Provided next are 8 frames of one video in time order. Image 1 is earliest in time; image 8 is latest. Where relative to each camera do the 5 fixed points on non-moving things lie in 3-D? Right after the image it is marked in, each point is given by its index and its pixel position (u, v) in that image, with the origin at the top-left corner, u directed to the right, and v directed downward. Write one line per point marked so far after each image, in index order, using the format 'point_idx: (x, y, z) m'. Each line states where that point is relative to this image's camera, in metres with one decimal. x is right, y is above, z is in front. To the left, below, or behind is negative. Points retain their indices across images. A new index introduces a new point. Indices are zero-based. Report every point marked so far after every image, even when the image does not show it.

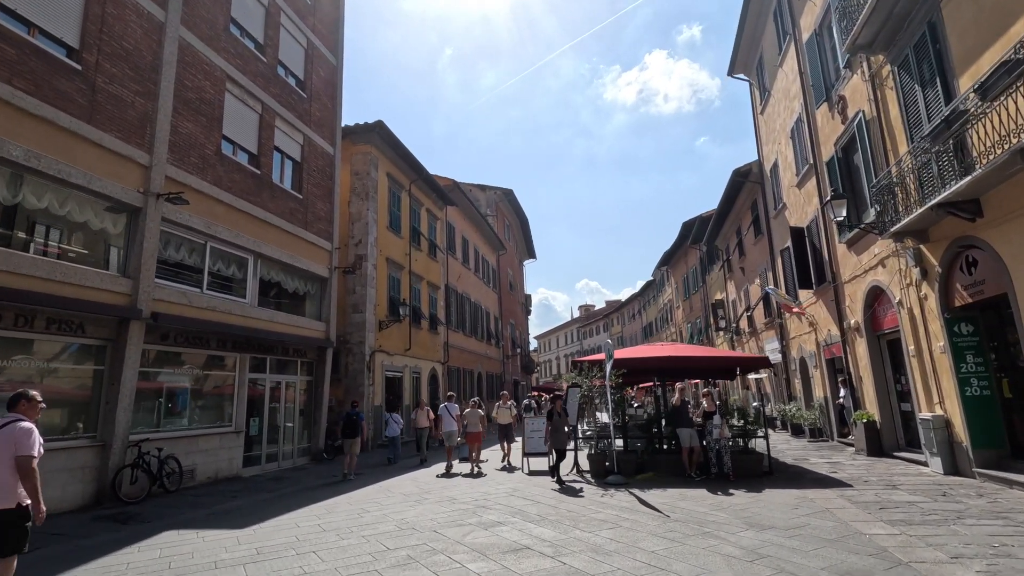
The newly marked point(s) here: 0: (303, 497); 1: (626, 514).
0: (-3.7, -3.8, +9.7) m
1: (+1.5, -2.9, +6.8) m
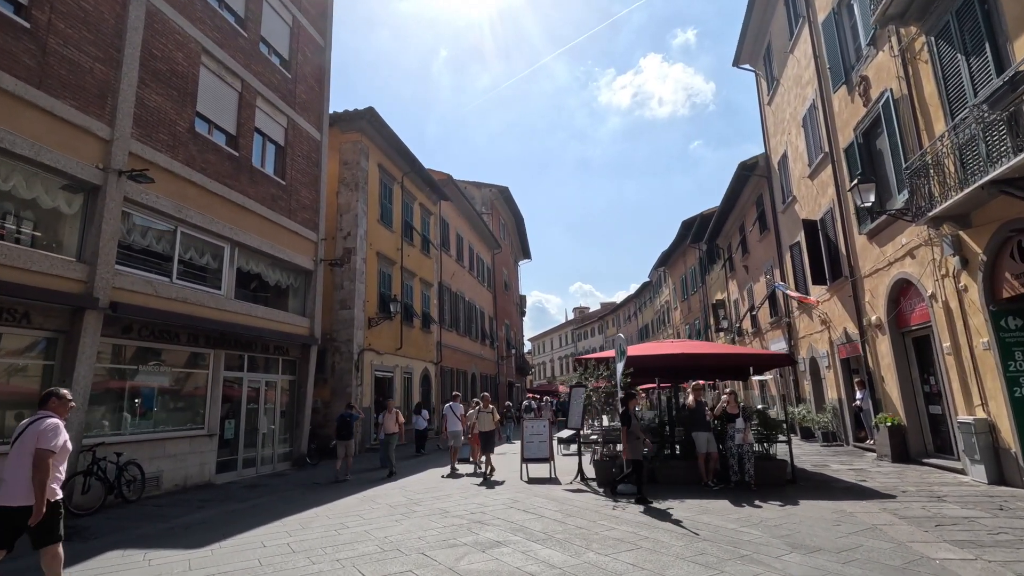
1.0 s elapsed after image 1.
0: (-3.8, -3.6, +8.7) m
1: (+1.5, -2.7, +5.9) m
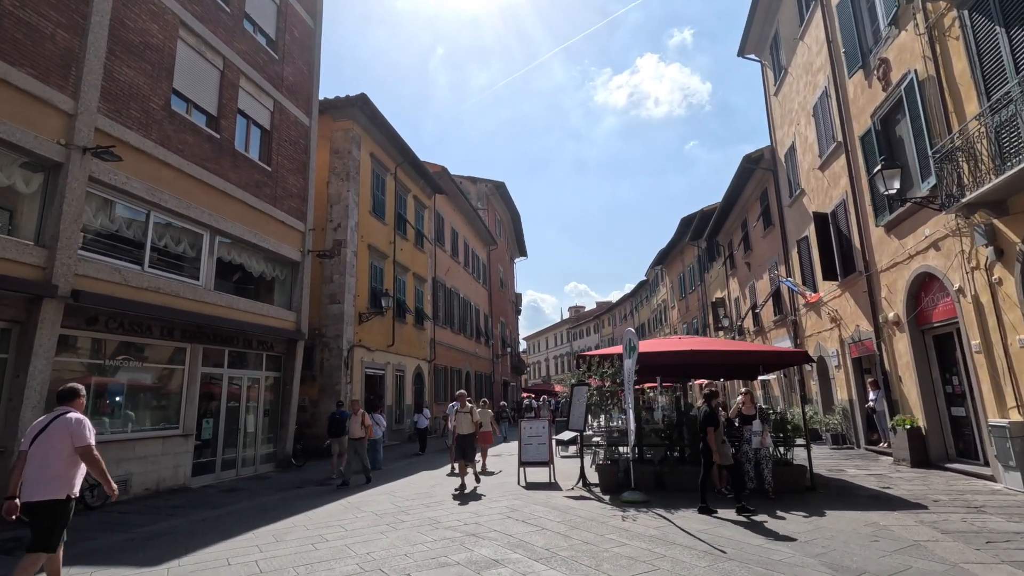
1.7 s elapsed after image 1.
0: (-3.8, -3.4, +8.0) m
1: (+1.5, -2.6, +5.3) m
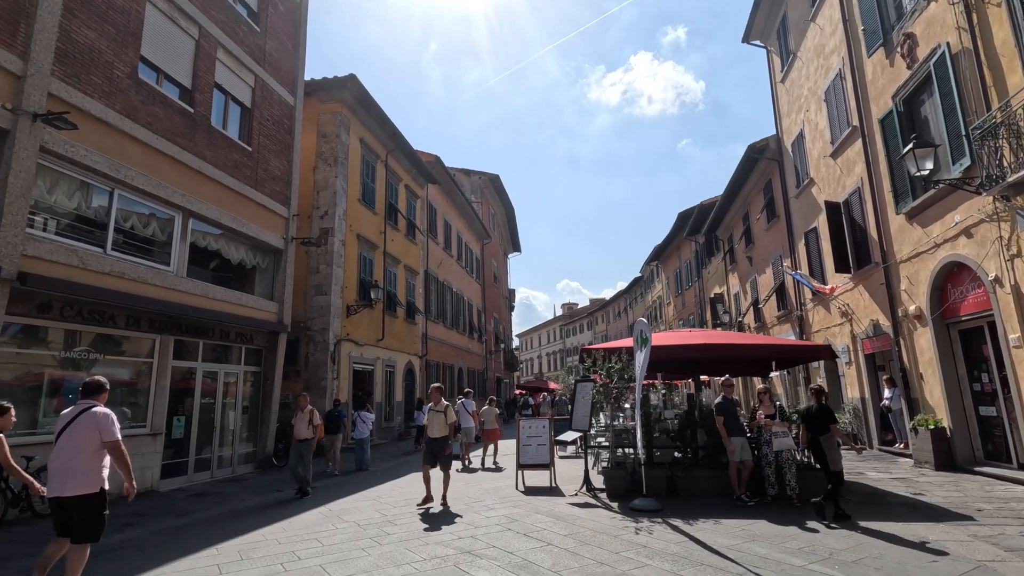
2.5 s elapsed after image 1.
0: (-3.8, -3.2, +7.2) m
1: (+1.5, -2.4, +4.5) m
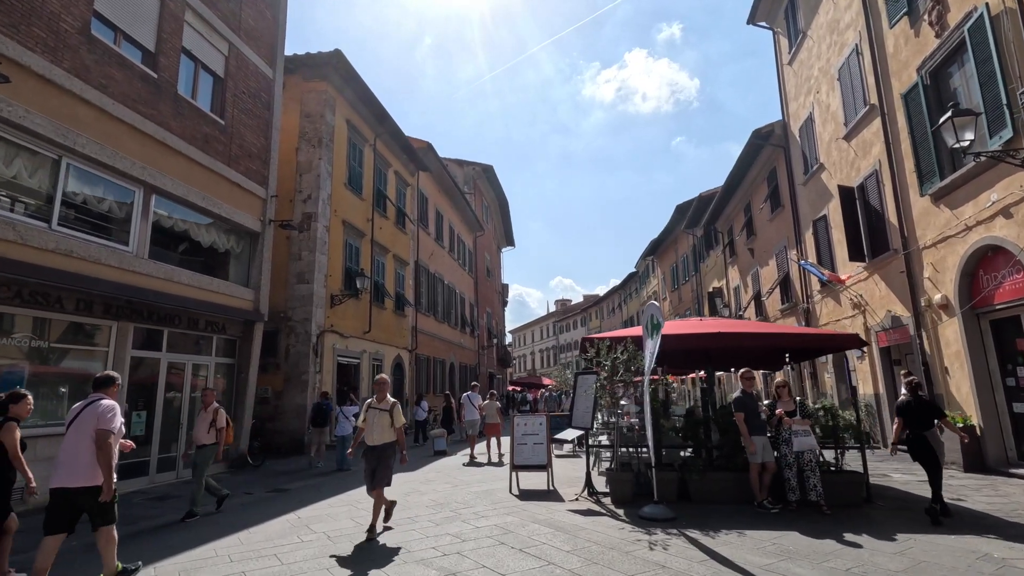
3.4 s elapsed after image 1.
0: (-3.9, -2.9, +6.3) m
1: (+1.4, -2.2, +3.7) m
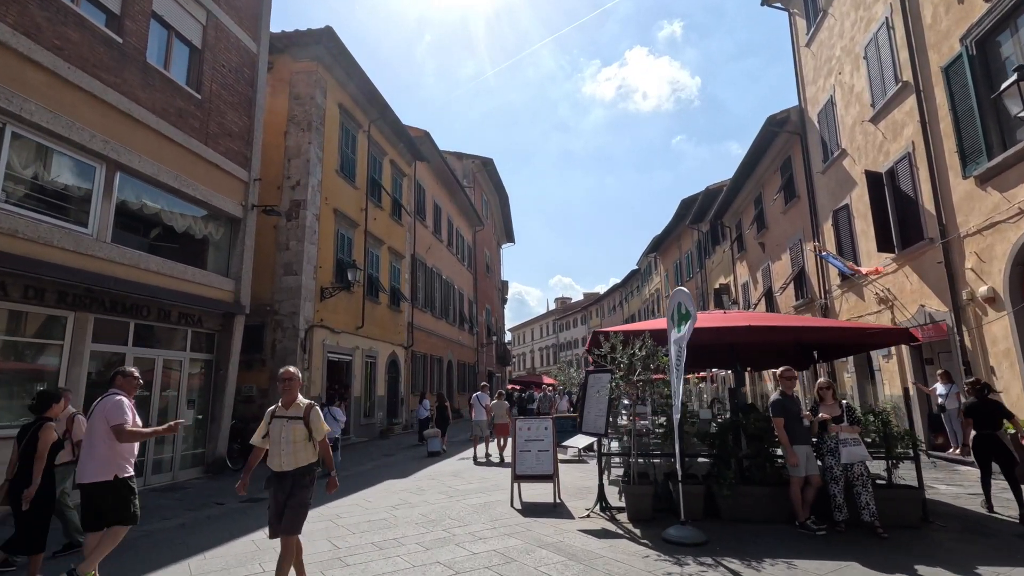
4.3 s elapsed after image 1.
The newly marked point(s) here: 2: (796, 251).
0: (-3.9, -2.7, +5.4) m
1: (+1.5, -2.0, +2.8) m
2: (+9.3, +1.2, +17.5) m
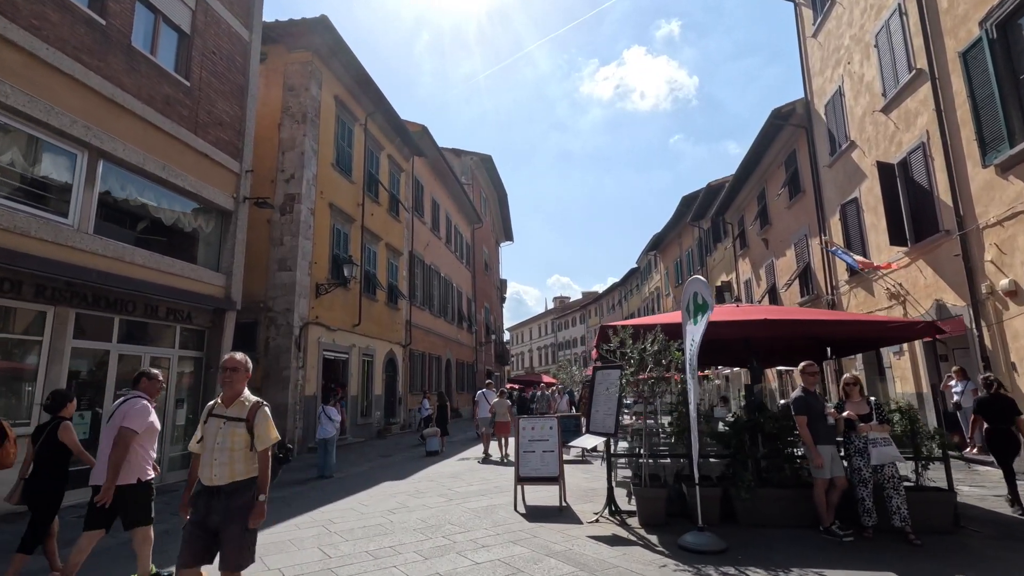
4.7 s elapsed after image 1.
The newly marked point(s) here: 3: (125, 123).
0: (-3.8, -2.6, +5.0) m
1: (+1.5, -1.9, +2.5) m
2: (+9.3, +1.3, +17.1) m
3: (-6.3, +2.7, +8.7) m
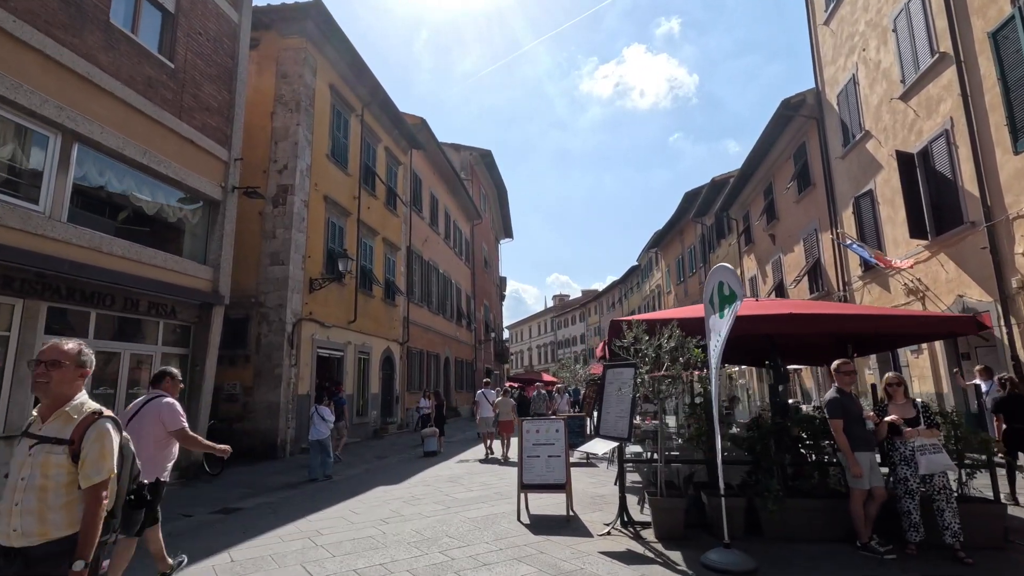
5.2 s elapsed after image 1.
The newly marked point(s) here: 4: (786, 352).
0: (-3.8, -2.5, +4.5) m
1: (+1.6, -1.8, +1.9) m
2: (+9.3, +1.4, +16.6) m
3: (-6.2, +2.8, +8.2) m
4: (+4.2, -1.0, +7.8) m
